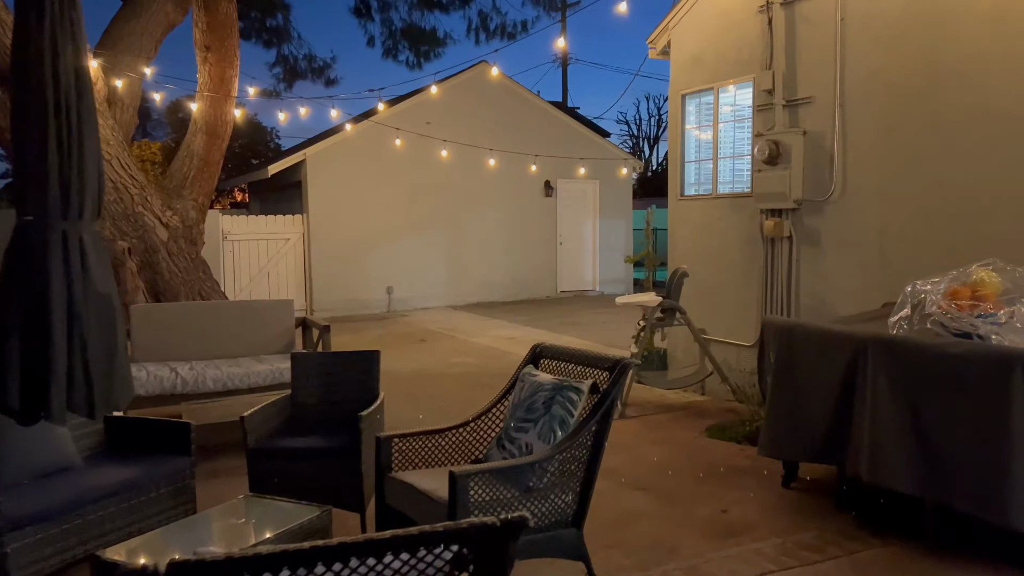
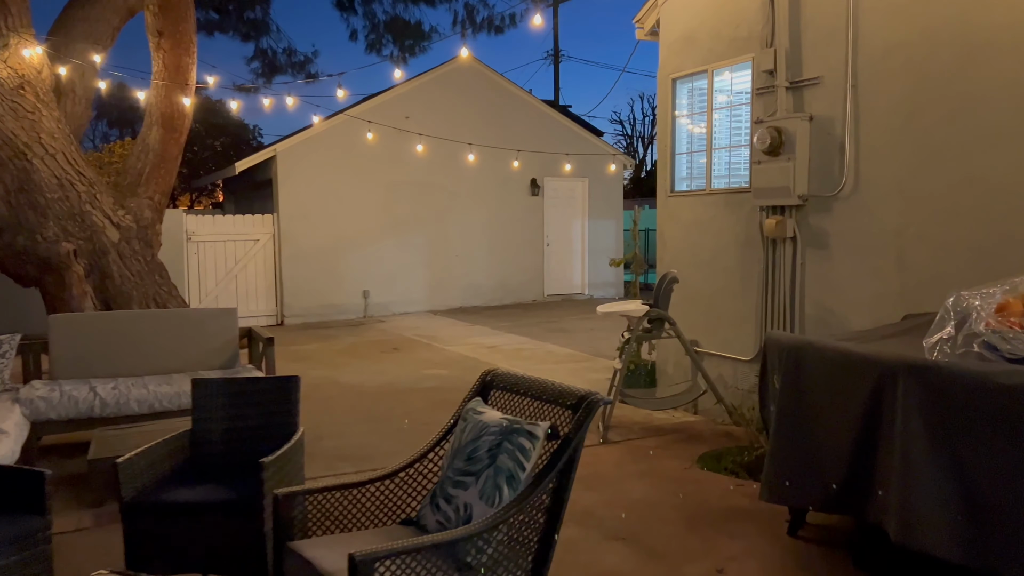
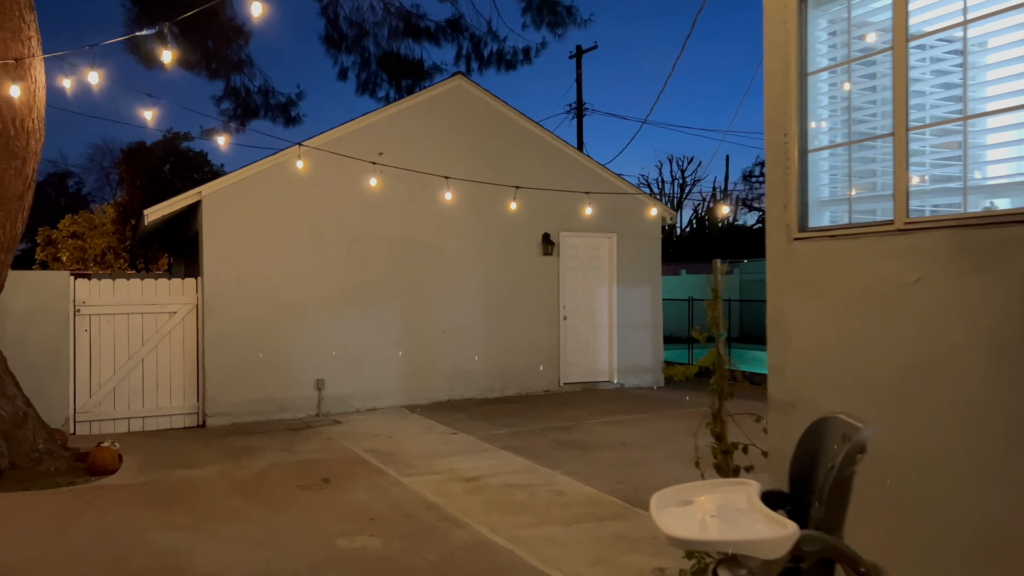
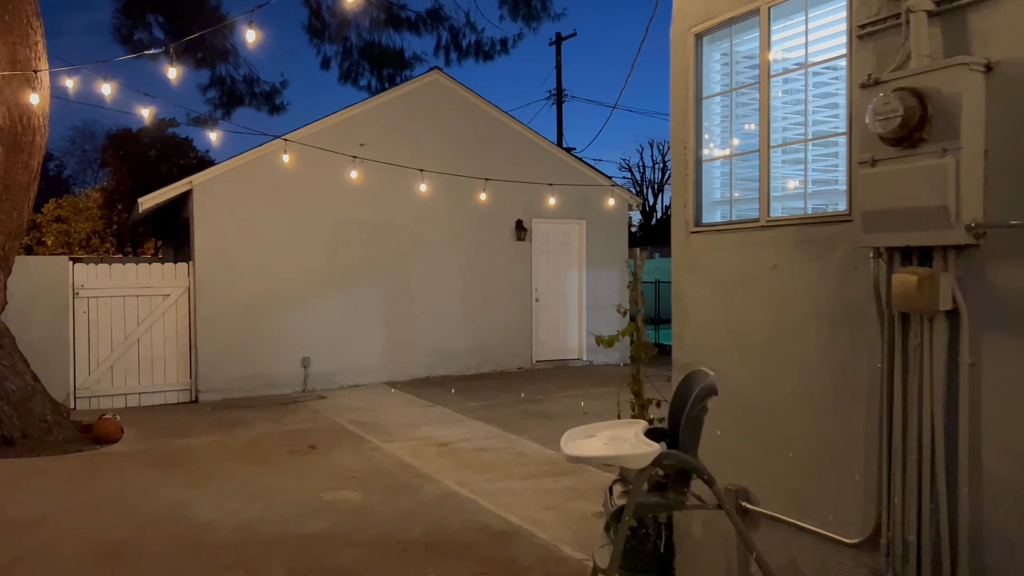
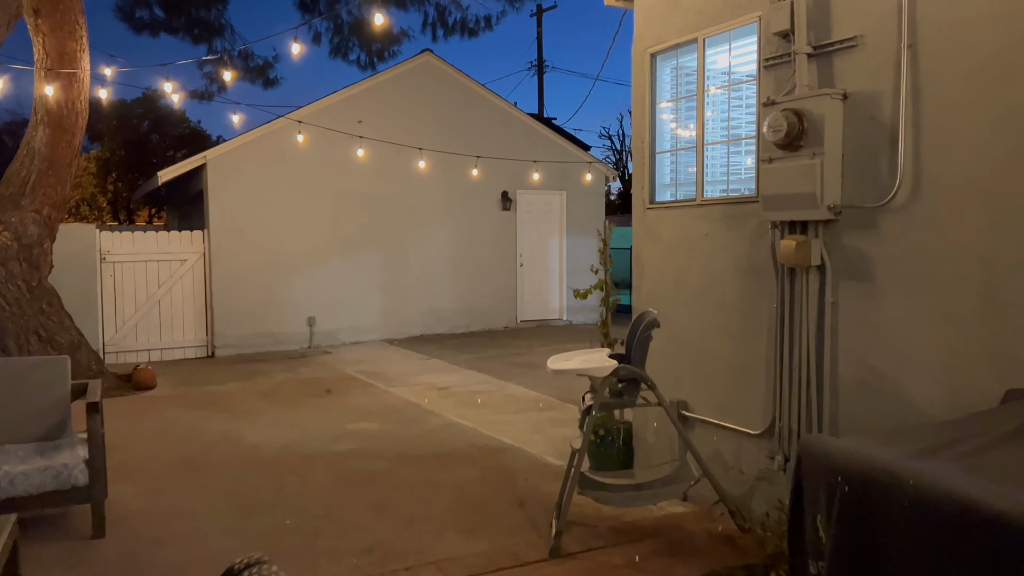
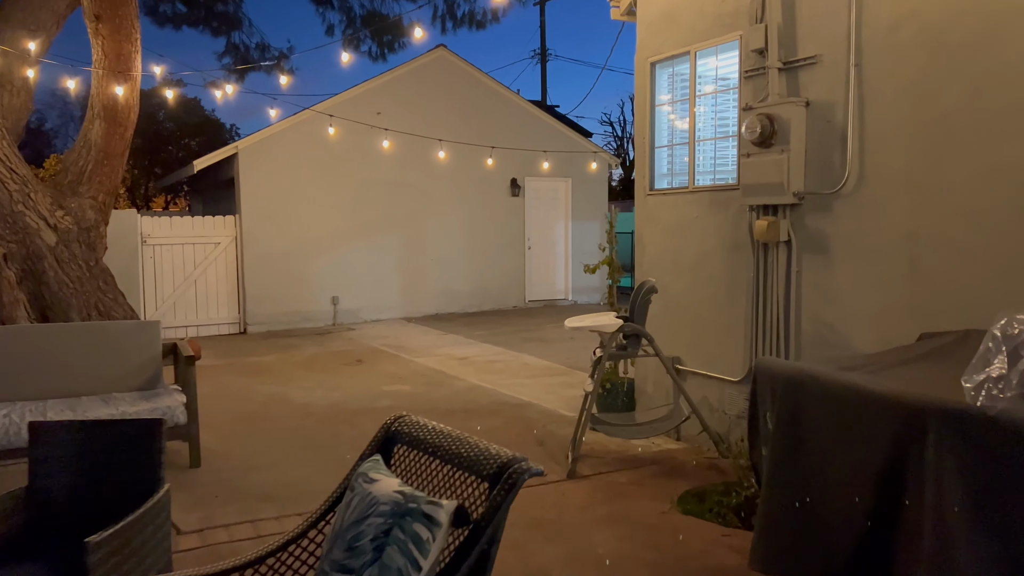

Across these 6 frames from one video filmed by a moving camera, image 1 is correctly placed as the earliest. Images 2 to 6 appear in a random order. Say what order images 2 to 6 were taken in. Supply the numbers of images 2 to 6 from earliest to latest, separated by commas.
2, 6, 5, 4, 3
